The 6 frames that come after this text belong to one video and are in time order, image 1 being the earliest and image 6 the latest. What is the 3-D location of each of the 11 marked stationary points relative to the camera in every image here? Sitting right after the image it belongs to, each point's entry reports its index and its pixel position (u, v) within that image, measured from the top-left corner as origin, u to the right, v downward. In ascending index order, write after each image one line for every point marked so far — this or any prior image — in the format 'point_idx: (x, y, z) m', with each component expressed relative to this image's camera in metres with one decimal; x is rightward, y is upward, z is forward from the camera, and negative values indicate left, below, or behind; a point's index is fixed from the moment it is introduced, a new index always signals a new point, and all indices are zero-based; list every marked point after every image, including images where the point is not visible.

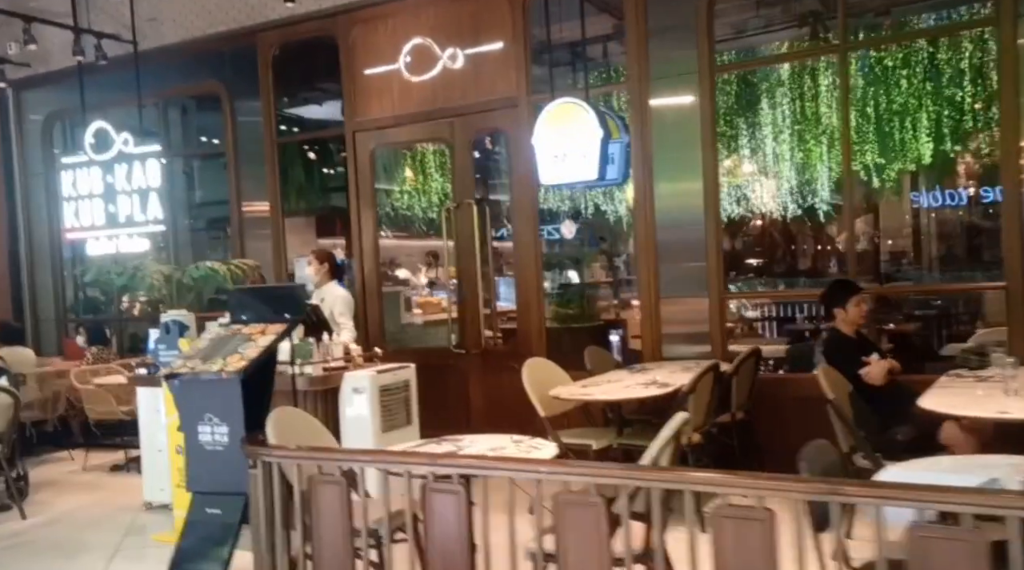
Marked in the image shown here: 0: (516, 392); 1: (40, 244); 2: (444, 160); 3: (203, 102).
0: (+0.1, -0.7, +6.5) m
1: (-4.8, +0.4, +9.3) m
2: (-0.9, +0.9, +7.2) m
3: (-2.7, +1.6, +8.3) m
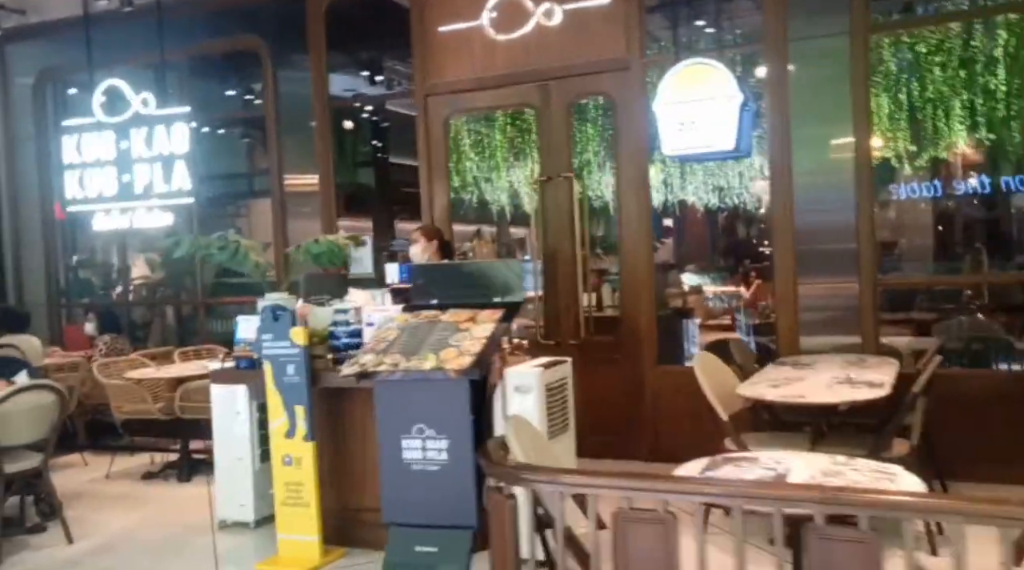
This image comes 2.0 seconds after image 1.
0: (+0.7, -0.7, +5.8) m
1: (-4.3, +0.6, +8.2) m
2: (-0.2, +1.0, +6.4) m
3: (-2.2, +1.8, +7.4) m
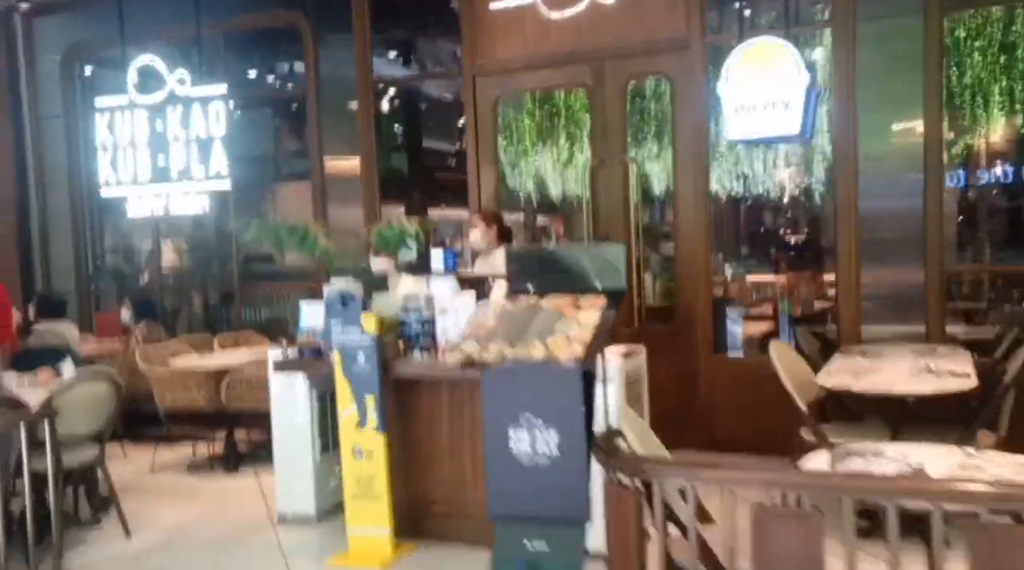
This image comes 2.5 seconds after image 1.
0: (+1.0, -0.6, +5.7) m
1: (-4.0, +0.7, +8.1) m
2: (+0.1, +1.1, +6.3) m
3: (-1.8, +1.9, +7.3) m
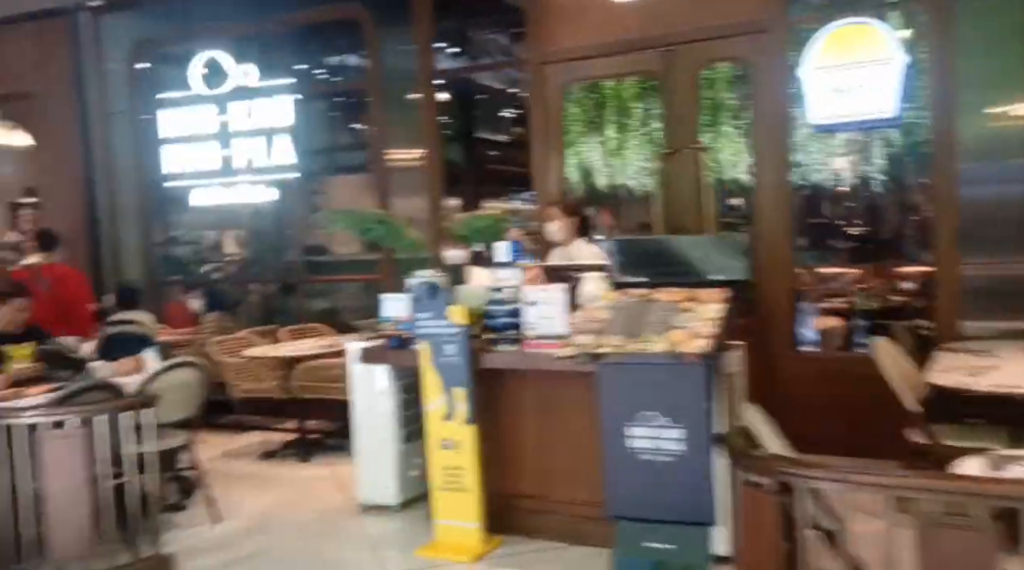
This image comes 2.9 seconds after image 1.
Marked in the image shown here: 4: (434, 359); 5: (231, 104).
0: (+1.5, -0.5, +5.6) m
1: (-3.4, +0.8, +8.2) m
2: (+0.5, +1.2, +6.2) m
3: (-1.3, +2.0, +7.2) m
4: (-0.3, -0.3, +3.9) m
5: (-2.2, +1.4, +7.5) m
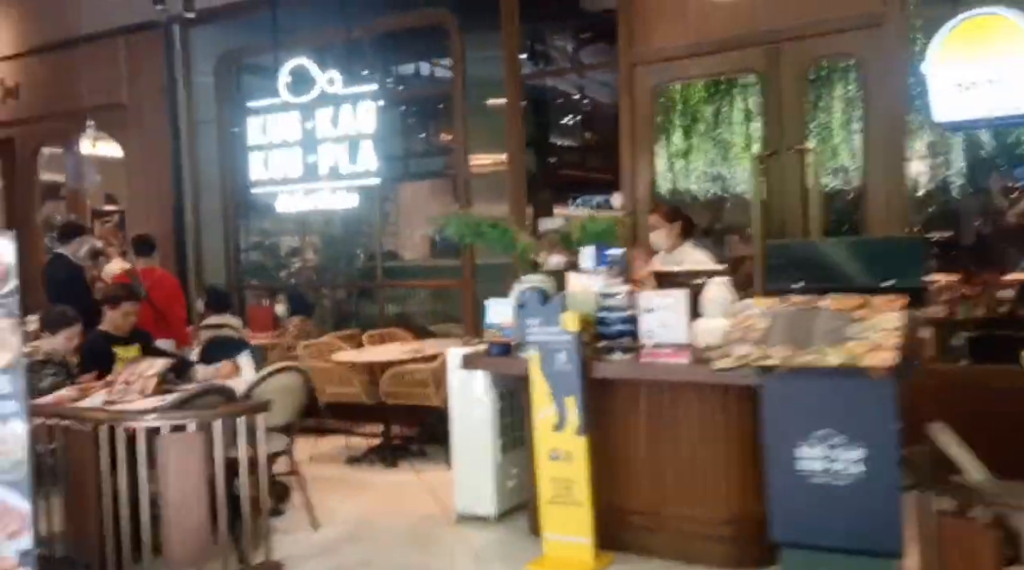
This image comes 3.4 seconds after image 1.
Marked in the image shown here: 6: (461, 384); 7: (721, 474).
0: (+2.0, -0.6, +5.3) m
1: (-2.7, +0.8, +8.2) m
2: (+1.1, +1.1, +6.0) m
3: (-0.7, +1.9, +7.1) m
4: (+0.1, -0.3, +3.8) m
5: (-1.5, +1.4, +7.5) m
6: (-0.2, -0.5, +4.5) m
7: (+0.8, -0.7, +3.6) m
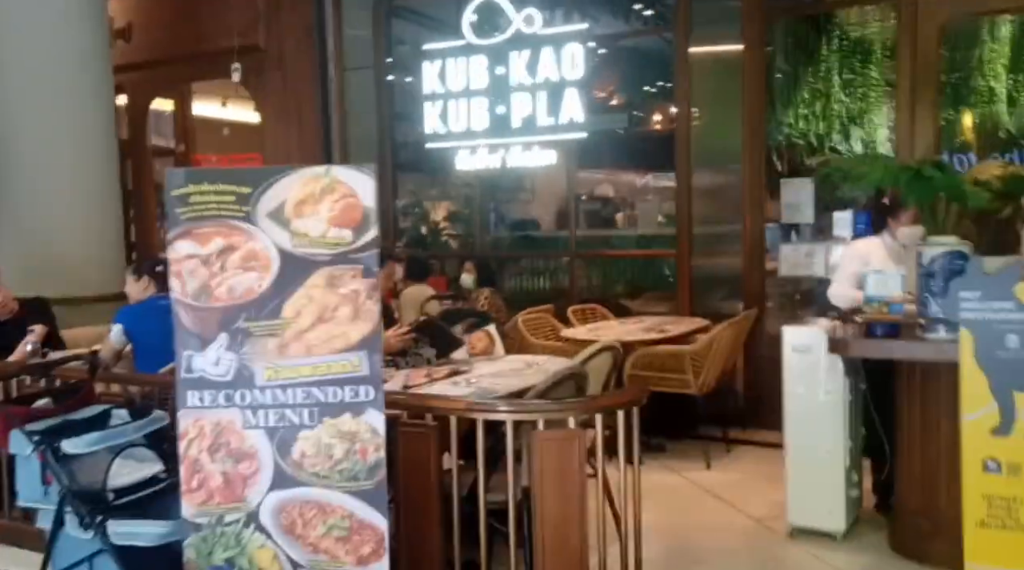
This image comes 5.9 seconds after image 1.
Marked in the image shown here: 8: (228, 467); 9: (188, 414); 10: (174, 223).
0: (+3.5, -0.5, +4.4) m
1: (-1.2, +1.0, +7.4) m
2: (+2.6, +1.3, +5.1) m
3: (+0.9, +2.1, +6.3) m
4: (+1.5, -0.2, +2.9) m
5: (0.0, +1.6, +6.6) m
6: (+1.2, -0.3, +3.7) m
7: (+2.2, -0.6, +2.8) m
8: (-0.8, -0.5, +2.6) m
9: (-0.9, -0.4, +2.6) m
10: (-0.9, +0.2, +2.6) m
